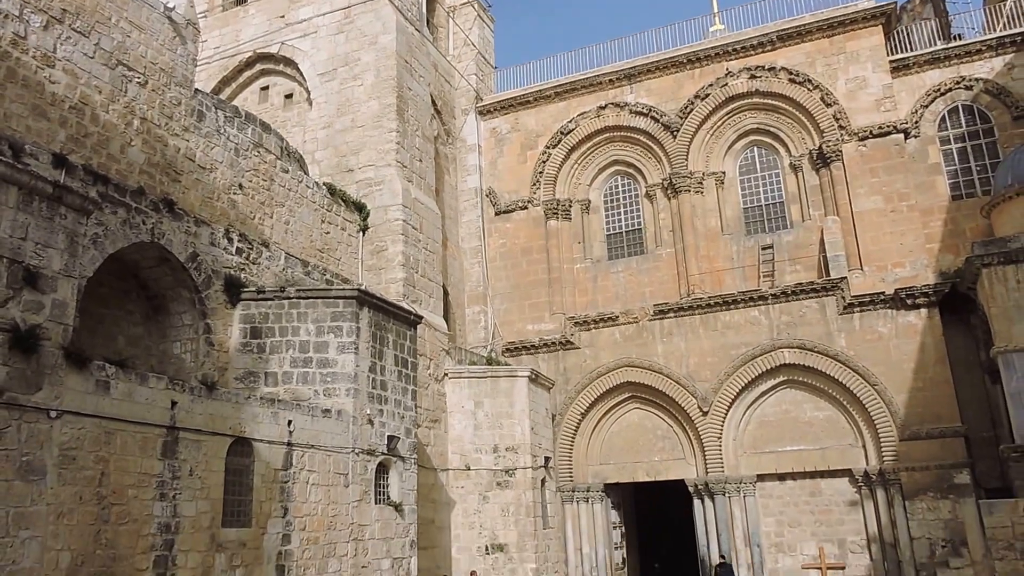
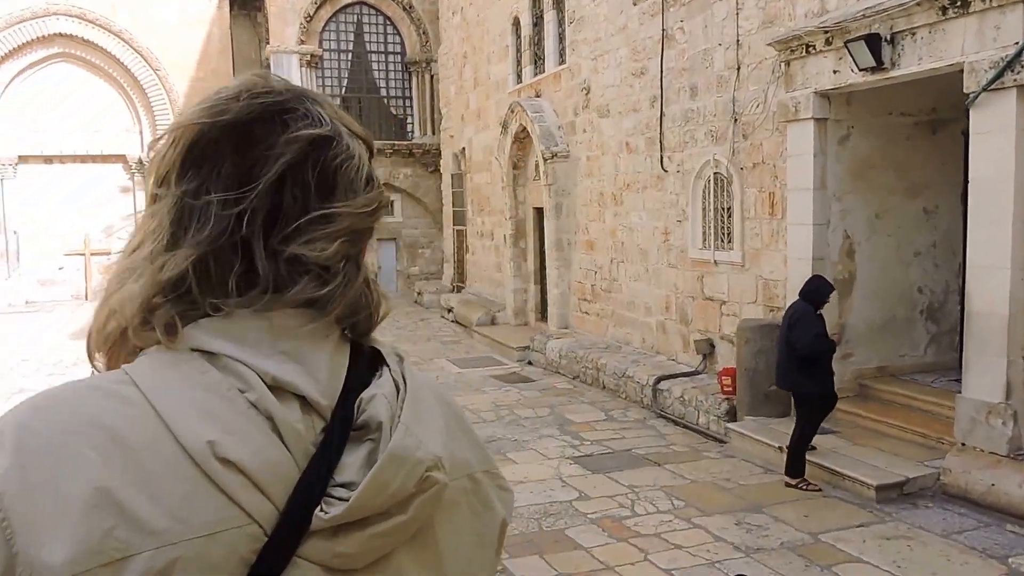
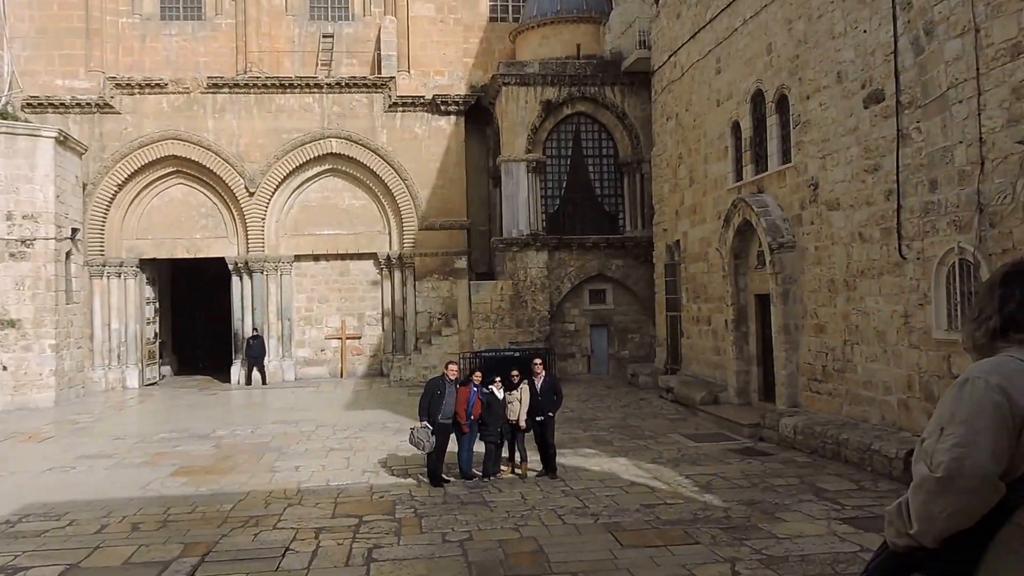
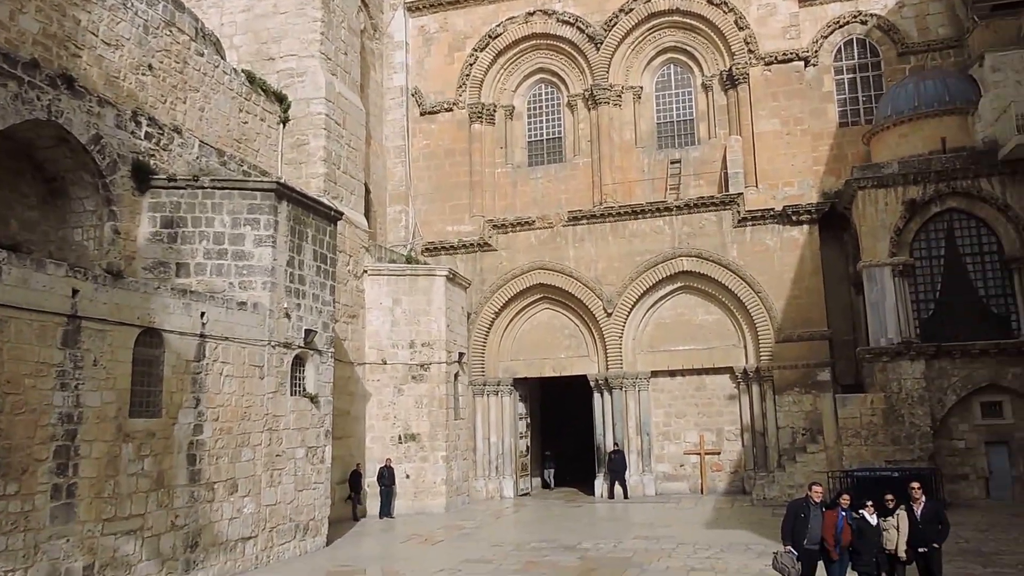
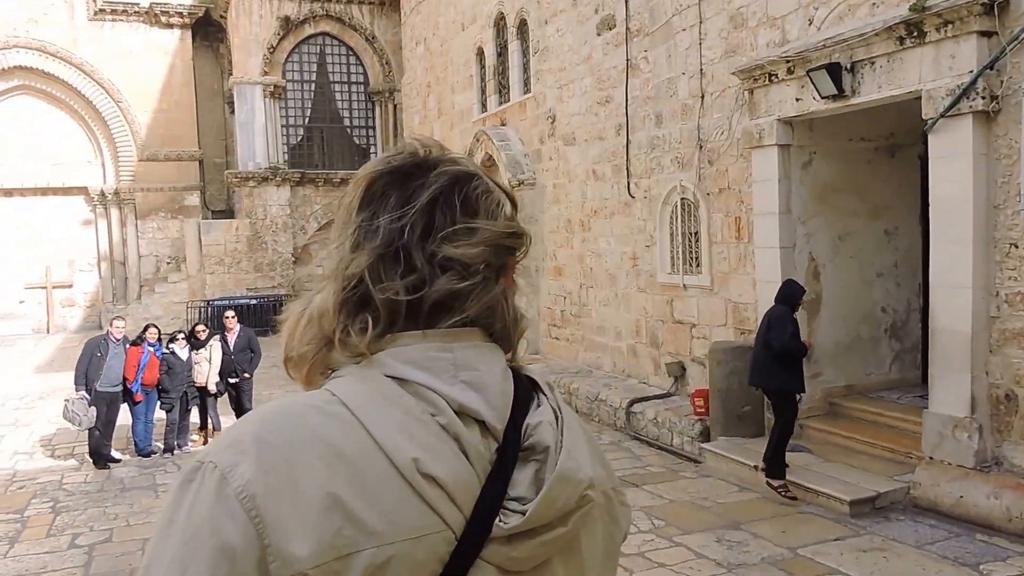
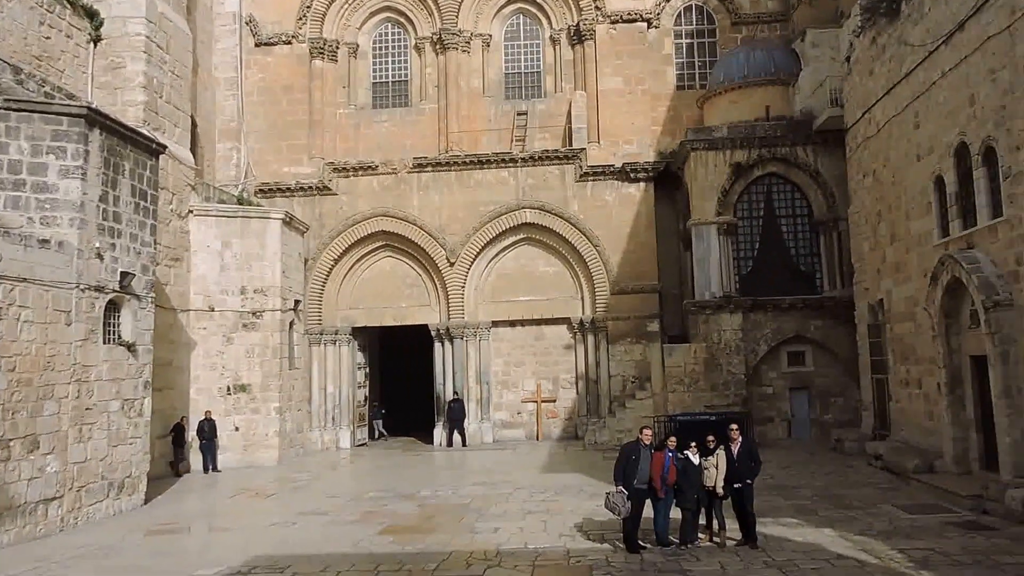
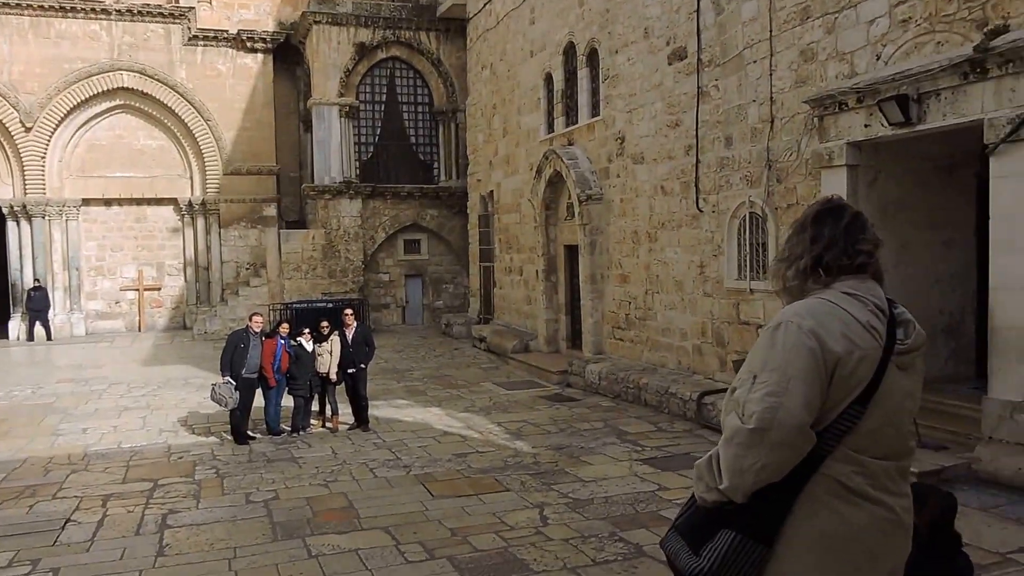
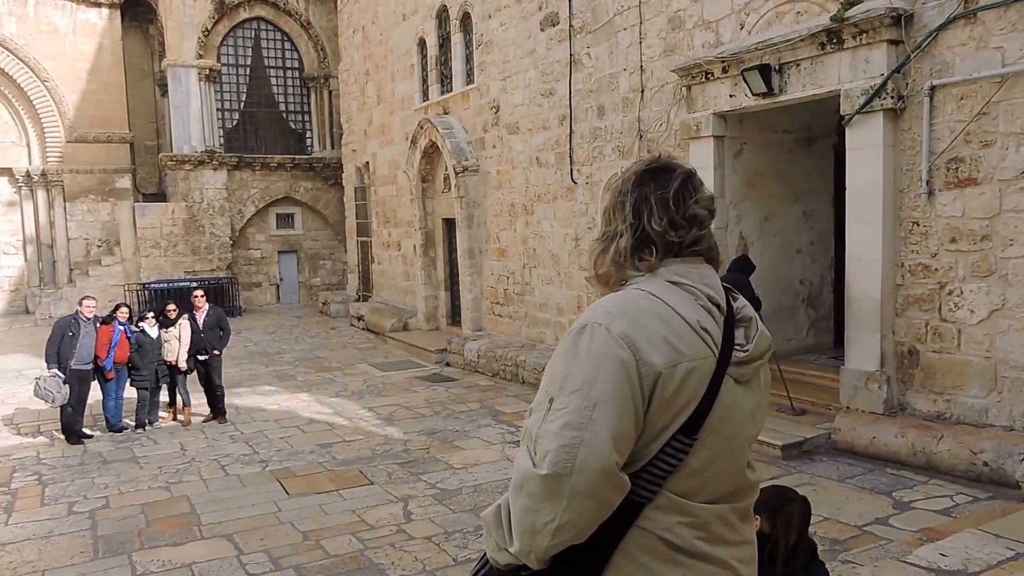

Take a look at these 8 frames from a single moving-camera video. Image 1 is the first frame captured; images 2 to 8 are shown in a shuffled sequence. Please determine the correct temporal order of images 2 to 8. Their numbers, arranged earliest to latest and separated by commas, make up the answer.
4, 6, 3, 7, 8, 5, 2
